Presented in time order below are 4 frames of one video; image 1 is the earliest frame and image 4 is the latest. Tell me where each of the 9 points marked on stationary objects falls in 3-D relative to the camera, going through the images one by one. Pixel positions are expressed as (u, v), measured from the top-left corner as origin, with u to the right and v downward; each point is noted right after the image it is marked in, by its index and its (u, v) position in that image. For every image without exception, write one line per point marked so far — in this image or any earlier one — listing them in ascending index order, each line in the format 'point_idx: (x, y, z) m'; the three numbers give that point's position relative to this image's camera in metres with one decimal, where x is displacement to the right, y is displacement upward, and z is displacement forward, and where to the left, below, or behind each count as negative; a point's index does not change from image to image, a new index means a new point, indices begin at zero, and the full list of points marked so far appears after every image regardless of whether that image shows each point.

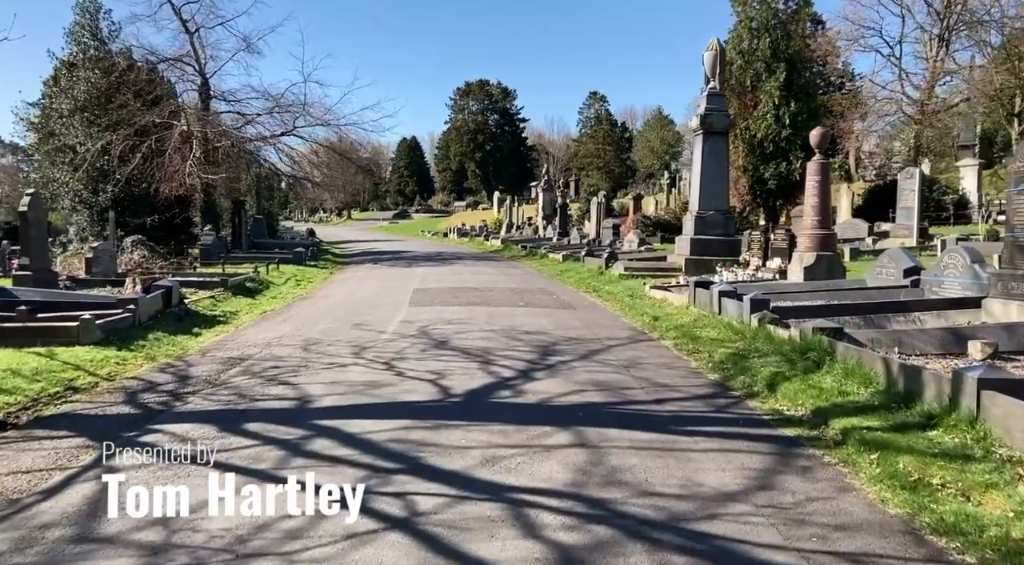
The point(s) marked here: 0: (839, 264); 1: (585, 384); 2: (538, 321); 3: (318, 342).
0: (+5.7, +0.3, +14.1) m
1: (+0.7, -1.0, +7.9) m
2: (+0.4, -0.6, +12.5) m
3: (-2.5, -0.8, +10.4) m
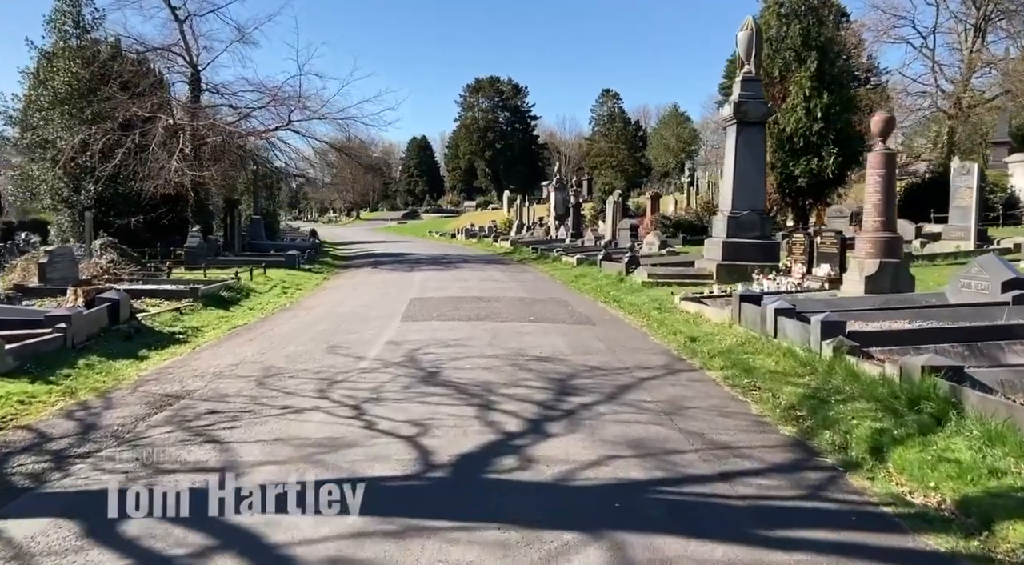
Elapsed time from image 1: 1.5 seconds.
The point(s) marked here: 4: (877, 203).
0: (+5.8, +0.2, +12.0) m
1: (+0.7, -1.2, +5.8) m
2: (+0.5, -0.8, +10.5) m
3: (-2.4, -1.0, +8.4) m
4: (+5.4, +1.2, +12.0) m
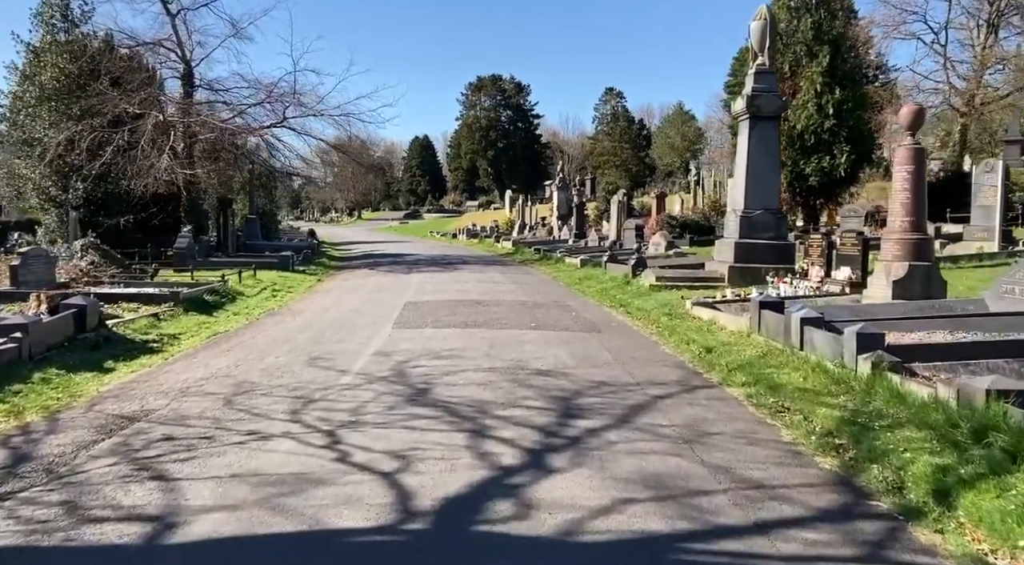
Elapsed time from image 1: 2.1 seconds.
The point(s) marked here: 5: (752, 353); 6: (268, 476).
0: (+5.8, +0.1, +11.1) m
1: (+0.7, -1.2, +4.9) m
2: (+0.5, -0.8, +9.6) m
3: (-2.4, -1.0, +7.6) m
4: (+5.4, +1.1, +11.1) m
5: (+2.7, -0.8, +9.0) m
6: (-1.5, -1.2, +5.1) m
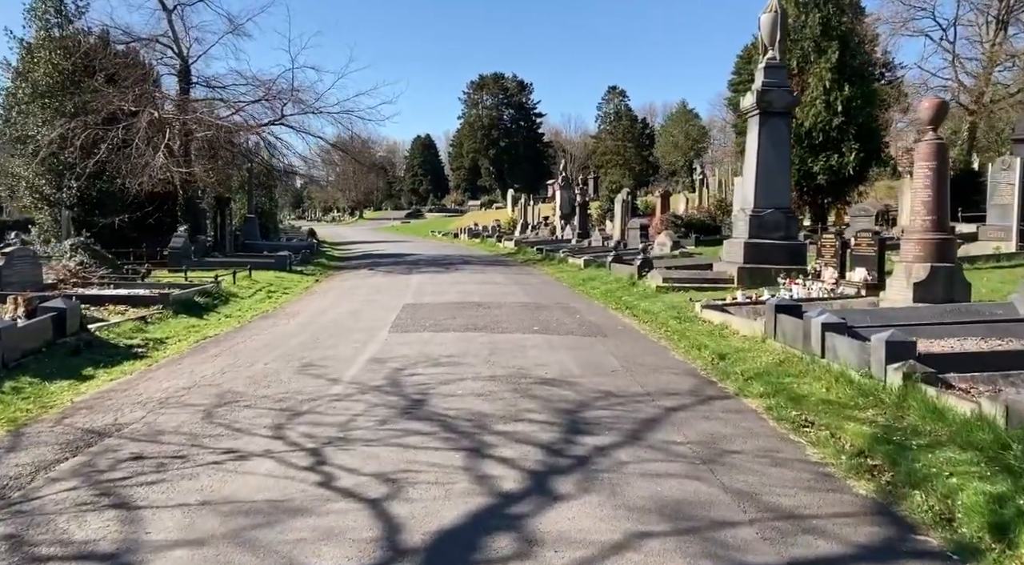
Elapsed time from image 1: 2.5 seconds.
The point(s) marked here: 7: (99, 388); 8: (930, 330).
0: (+5.8, +0.1, +10.6) m
1: (+0.7, -1.2, +4.4) m
2: (+0.5, -0.9, +9.1) m
3: (-2.4, -1.0, +7.1) m
4: (+5.4, +1.1, +10.6) m
5: (+2.7, -0.8, +8.4) m
6: (-1.5, -1.2, +4.6) m
7: (-4.1, -1.1, +8.1) m
8: (+4.0, -0.4, +7.9) m
